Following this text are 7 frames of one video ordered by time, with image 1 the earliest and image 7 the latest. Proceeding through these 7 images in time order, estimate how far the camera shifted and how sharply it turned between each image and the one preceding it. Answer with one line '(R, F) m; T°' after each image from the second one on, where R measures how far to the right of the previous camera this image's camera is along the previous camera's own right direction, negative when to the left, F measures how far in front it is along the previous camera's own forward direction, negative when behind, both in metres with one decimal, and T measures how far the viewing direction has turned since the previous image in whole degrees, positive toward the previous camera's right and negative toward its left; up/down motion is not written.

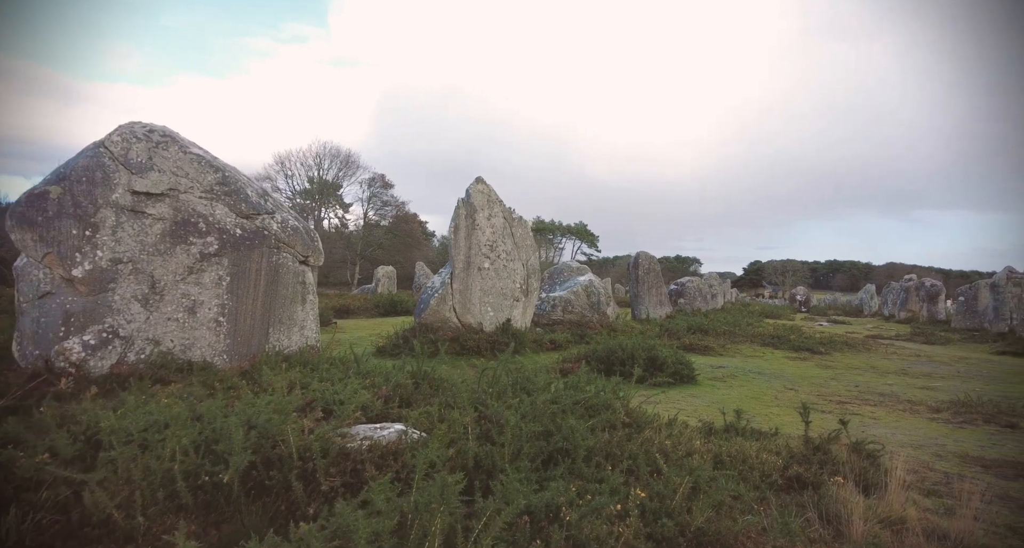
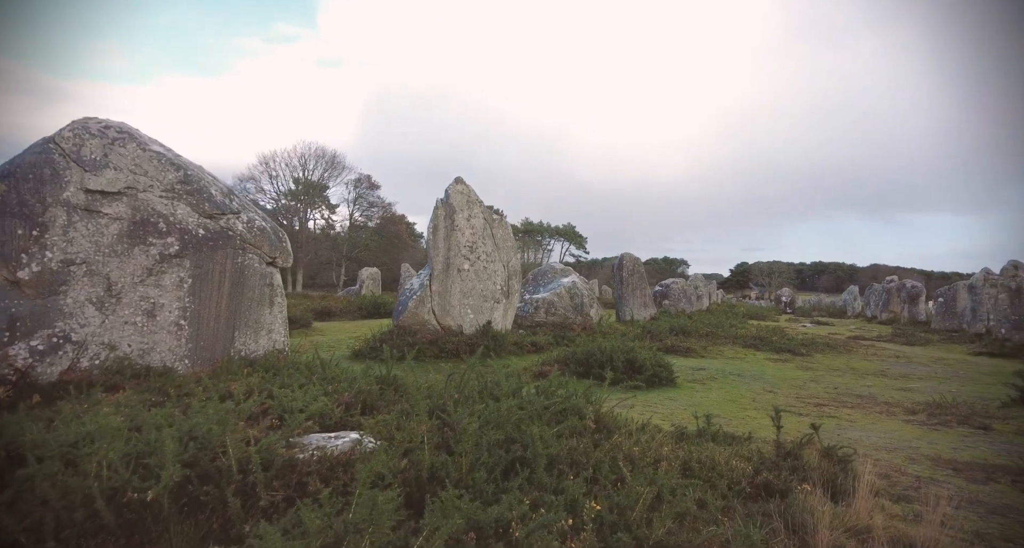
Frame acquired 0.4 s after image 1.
(+0.2, +0.1) m; +1°
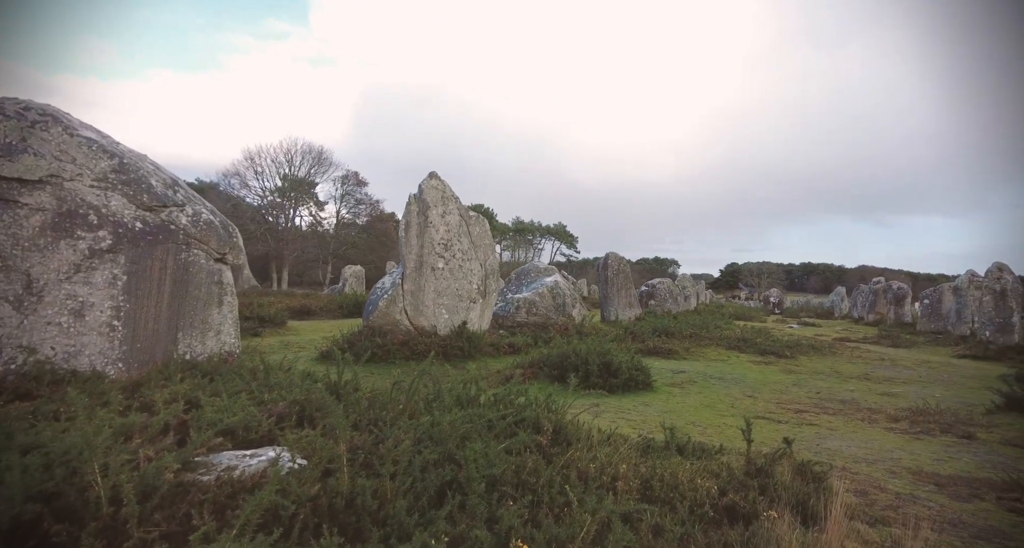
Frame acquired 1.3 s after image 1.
(+0.3, +0.4) m; +1°
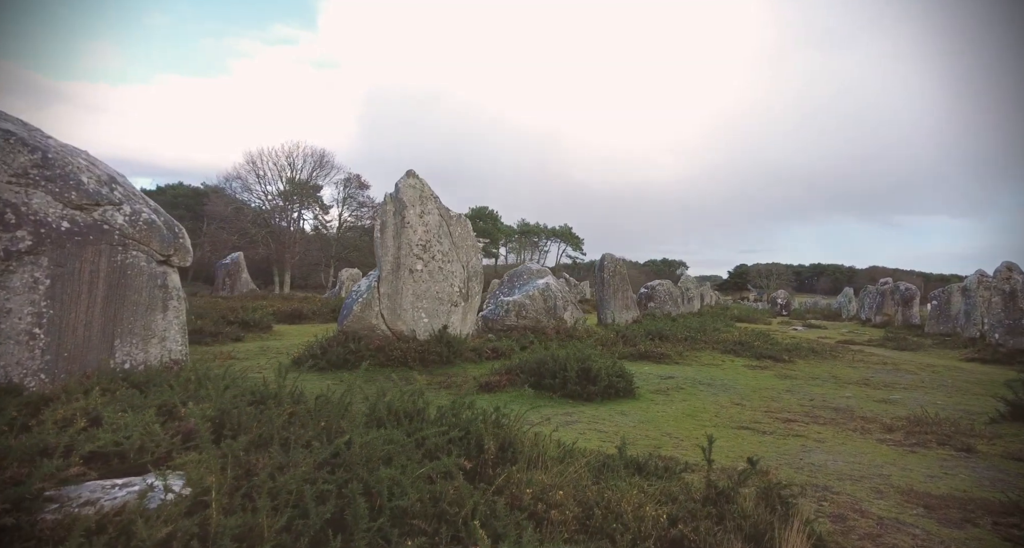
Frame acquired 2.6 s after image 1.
(+0.4, +0.4) m; -1°
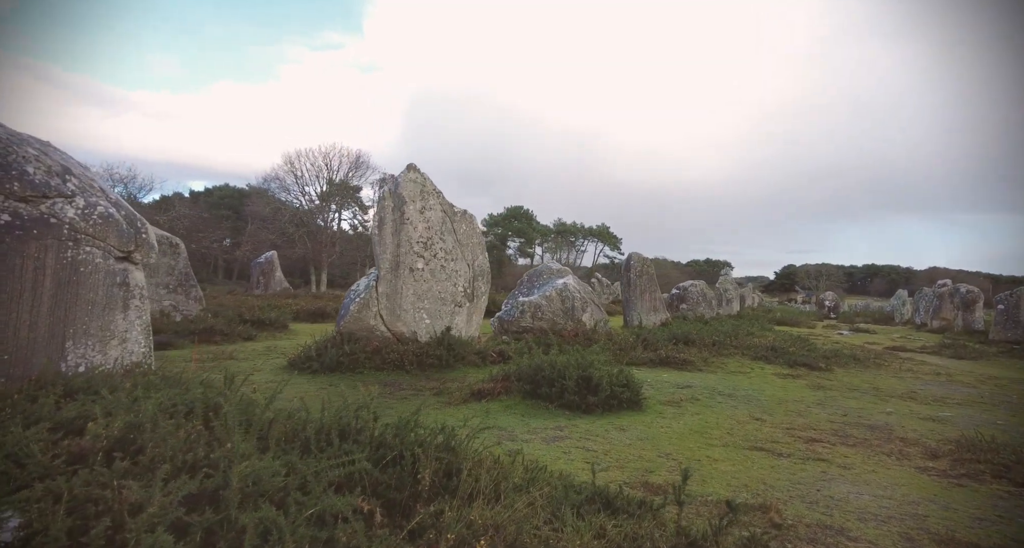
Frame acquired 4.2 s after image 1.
(+0.5, +0.6) m; -4°
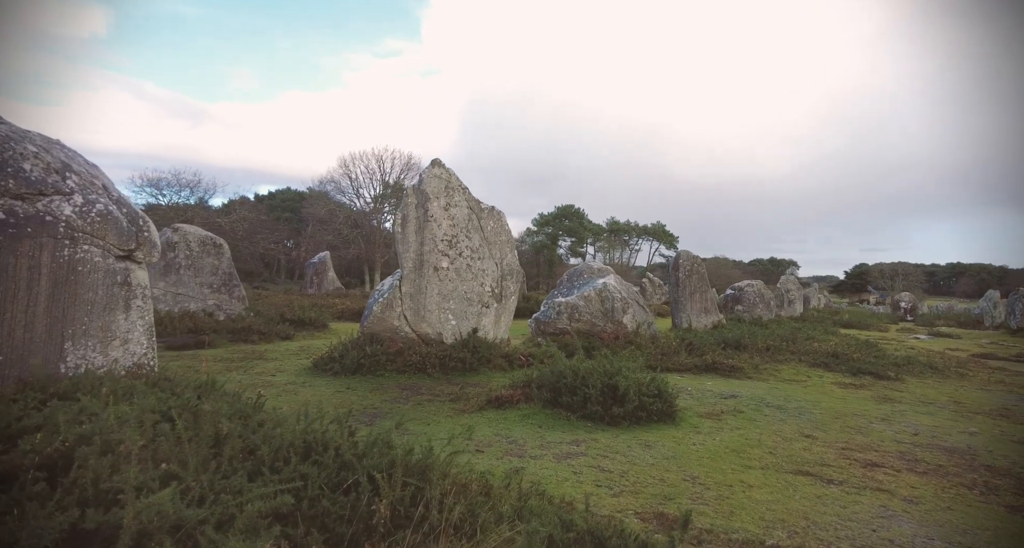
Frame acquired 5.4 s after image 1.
(+0.4, +0.5) m; -5°
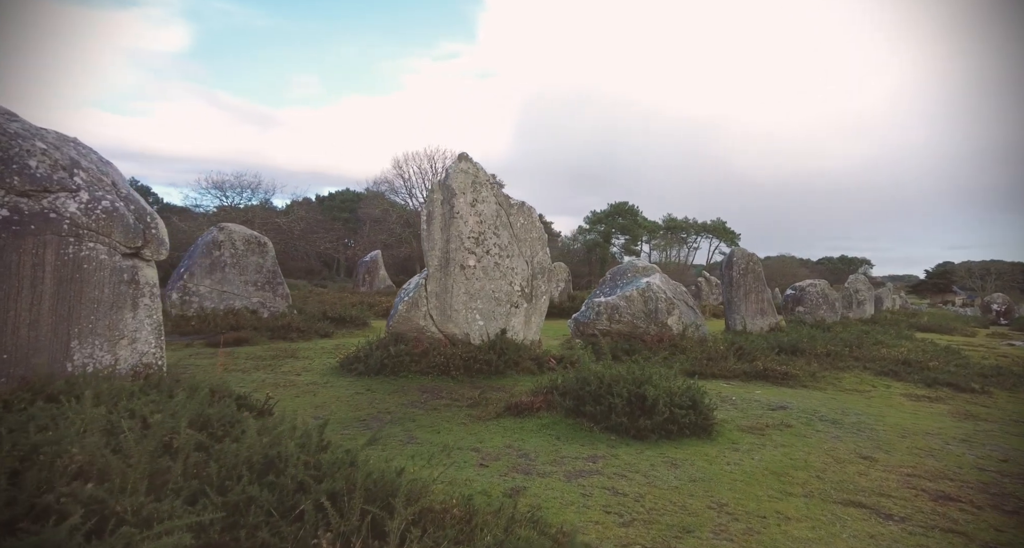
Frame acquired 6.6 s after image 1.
(+0.4, +0.5) m; -5°
